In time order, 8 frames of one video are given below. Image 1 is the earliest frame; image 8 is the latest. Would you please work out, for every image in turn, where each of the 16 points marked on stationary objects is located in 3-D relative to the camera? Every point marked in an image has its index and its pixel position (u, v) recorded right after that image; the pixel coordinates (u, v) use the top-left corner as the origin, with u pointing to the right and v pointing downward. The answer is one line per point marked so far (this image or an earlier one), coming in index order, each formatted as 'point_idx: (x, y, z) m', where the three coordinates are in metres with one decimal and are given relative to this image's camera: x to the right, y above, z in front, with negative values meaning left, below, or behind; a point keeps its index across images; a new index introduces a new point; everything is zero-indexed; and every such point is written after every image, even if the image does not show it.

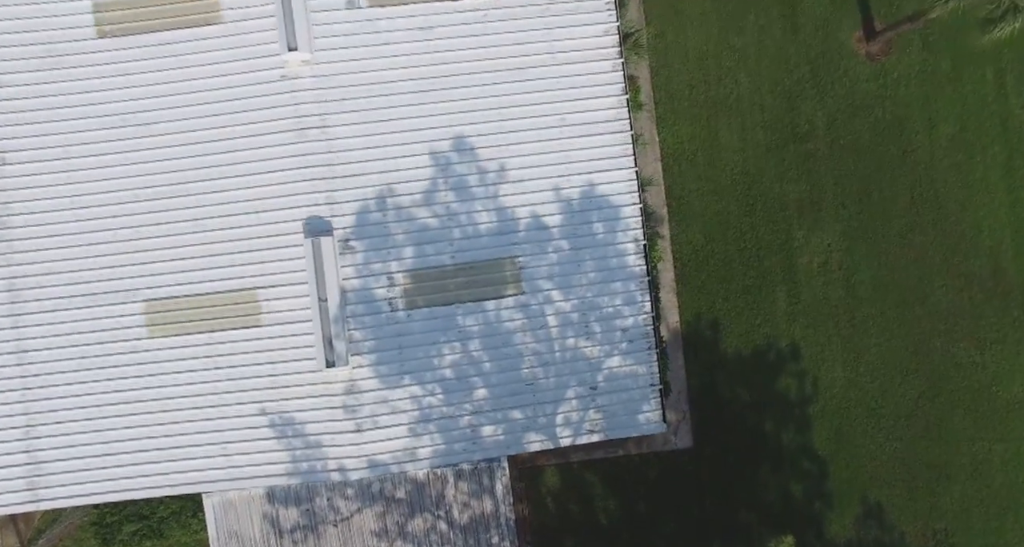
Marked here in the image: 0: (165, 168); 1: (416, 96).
0: (-6.2, +1.9, +17.4) m
1: (-1.8, +3.2, +17.6) m
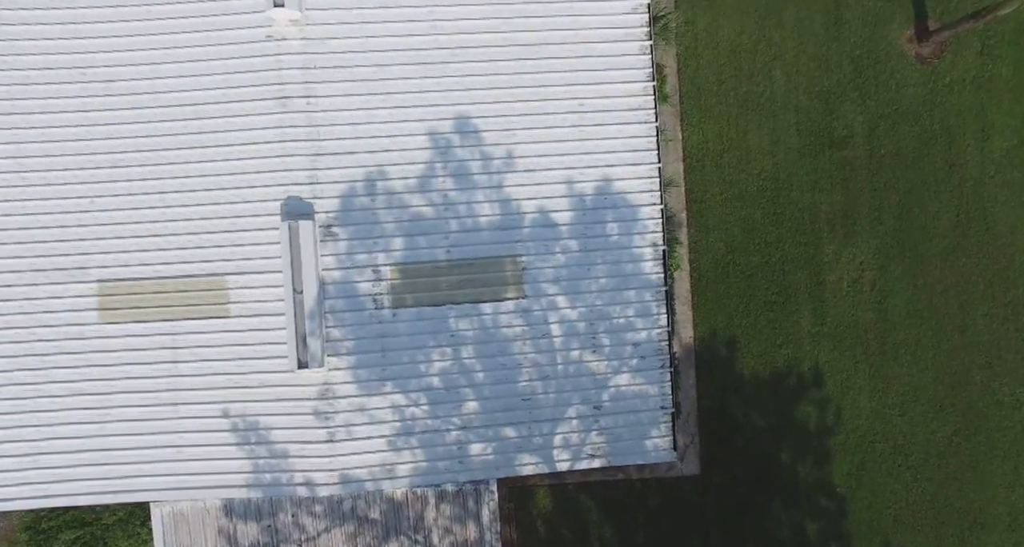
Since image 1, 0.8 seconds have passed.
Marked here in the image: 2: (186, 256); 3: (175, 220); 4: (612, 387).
0: (-6.1, +2.3, +15.5) m
1: (-1.5, +3.3, +15.6) m
2: (-5.2, +0.3, +15.5) m
3: (-5.4, +0.9, +15.5) m
4: (+1.7, -1.9, +16.2) m
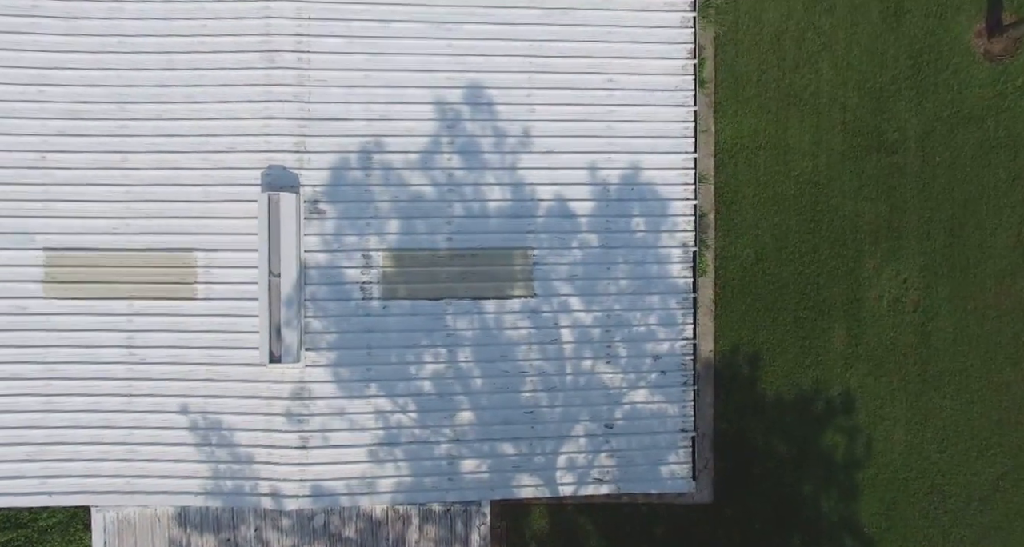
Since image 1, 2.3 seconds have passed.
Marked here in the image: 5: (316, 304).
0: (-5.8, +2.7, +13.5) m
1: (-1.2, +3.5, +13.7) m
2: (-5.0, +0.7, +13.6) m
3: (-5.2, +1.3, +13.6) m
4: (+1.7, -1.9, +14.2) m
5: (-2.7, -0.4, +13.5) m
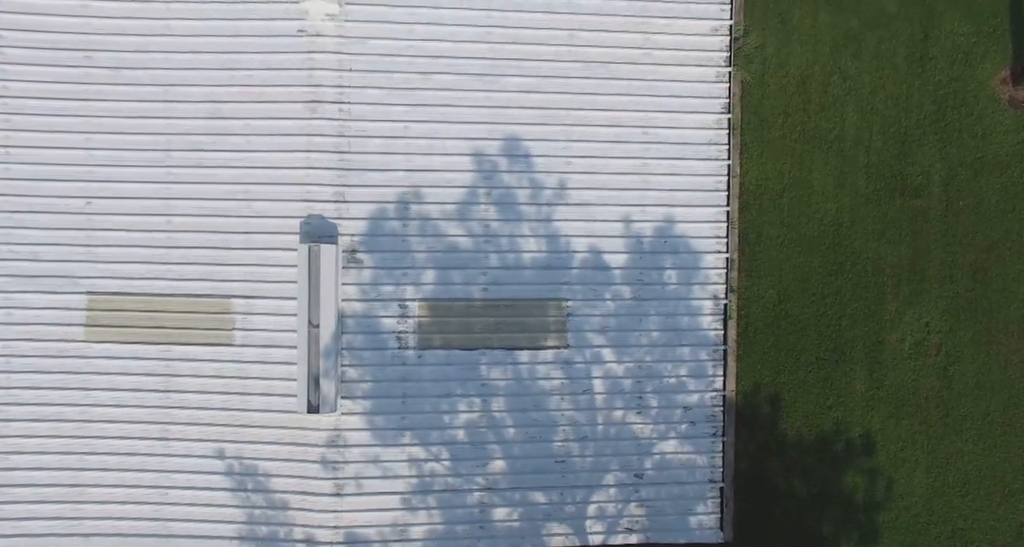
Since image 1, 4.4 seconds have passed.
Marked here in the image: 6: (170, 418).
0: (-5.3, +2.0, +13.7) m
1: (-0.7, +2.8, +13.8) m
2: (-4.5, 0.0, +13.7) m
3: (-4.7, +0.6, +13.7) m
4: (+2.1, -2.7, +14.3) m
5: (-2.2, -1.1, +13.7) m
6: (-4.8, -2.0, +13.8) m
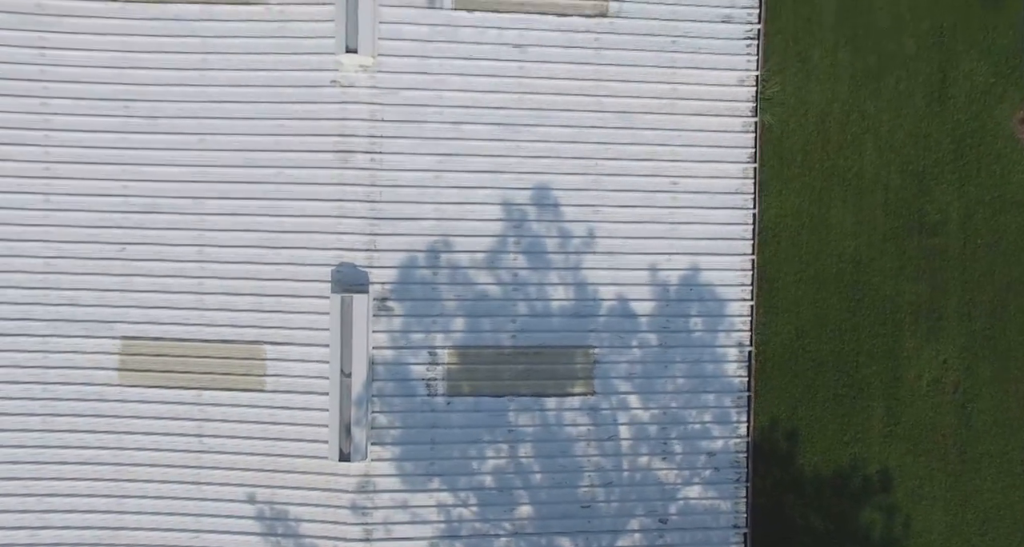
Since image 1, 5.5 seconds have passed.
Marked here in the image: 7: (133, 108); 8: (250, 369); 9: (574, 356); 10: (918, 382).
0: (-4.9, +1.4, +13.8) m
1: (-0.3, +2.1, +14.0) m
2: (-4.1, -0.6, +13.9) m
3: (-4.3, 0.0, +13.9) m
4: (+2.5, -3.4, +14.5) m
5: (-1.8, -1.8, +13.9) m
6: (-4.4, -2.7, +13.9) m
7: (-5.4, +2.3, +13.8) m
8: (-3.7, -1.4, +13.9) m
9: (+0.9, -1.2, +14.2) m
10: (+7.8, -2.1, +18.7) m
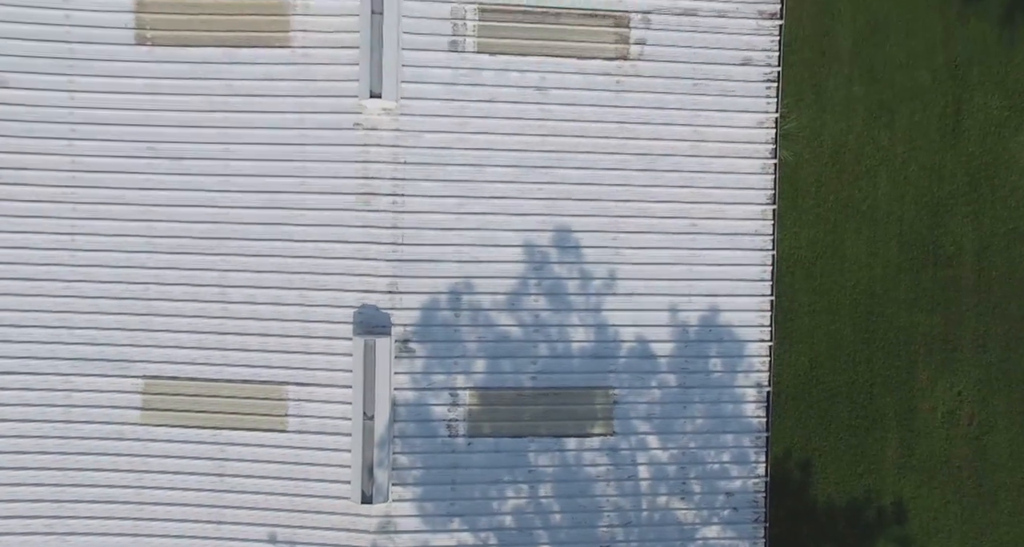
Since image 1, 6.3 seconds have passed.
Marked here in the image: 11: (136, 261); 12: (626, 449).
0: (-4.6, +0.8, +13.9) m
1: (+0.1, +1.5, +14.1) m
2: (-3.8, -1.2, +14.0) m
3: (-4.0, -0.6, +14.0) m
4: (+2.8, -4.0, +14.6) m
5: (-1.5, -2.4, +14.0) m
6: (-4.2, -3.3, +14.0) m
7: (-5.1, +1.8, +13.9) m
8: (-3.4, -1.9, +14.0) m
9: (+1.2, -1.8, +14.3) m
10: (+8.1, -2.7, +18.8) m
11: (-5.4, +0.2, +13.9) m
12: (+1.7, -2.6, +14.4) m
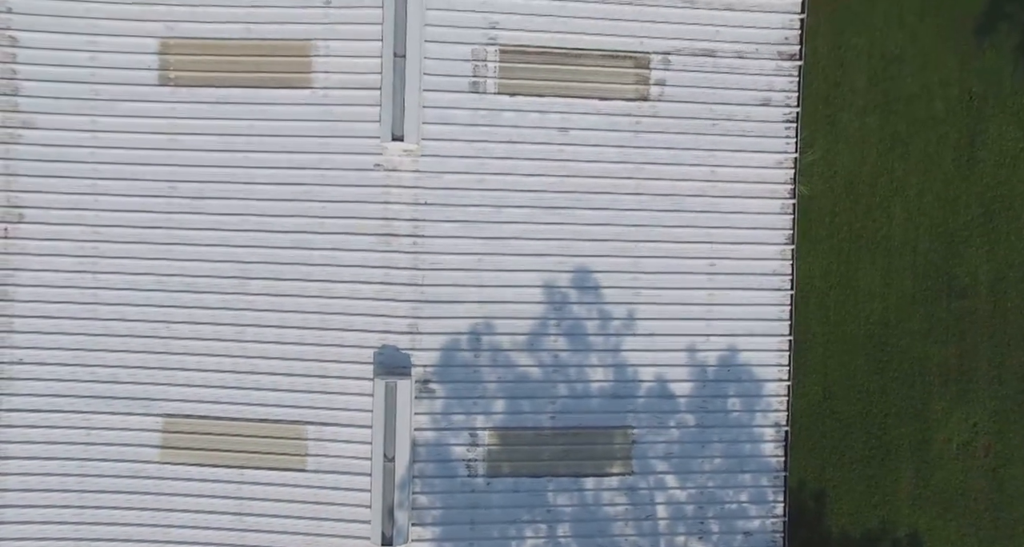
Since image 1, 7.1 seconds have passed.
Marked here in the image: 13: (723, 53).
0: (-4.3, +0.2, +14.0) m
1: (+0.3, +0.9, +14.1) m
2: (-3.5, -1.8, +14.0) m
3: (-3.7, -1.2, +14.0) m
4: (+3.1, -4.6, +14.6) m
5: (-1.3, -3.0, +14.0) m
6: (-3.9, -3.9, +14.1) m
7: (-4.8, +1.2, +14.0) m
8: (-3.2, -2.5, +14.0) m
9: (+1.5, -2.4, +14.3) m
10: (+8.4, -3.4, +18.8) m
11: (-5.1, -0.4, +14.0) m
12: (+2.0, -3.2, +14.4) m
13: (+3.1, +3.3, +14.6) m
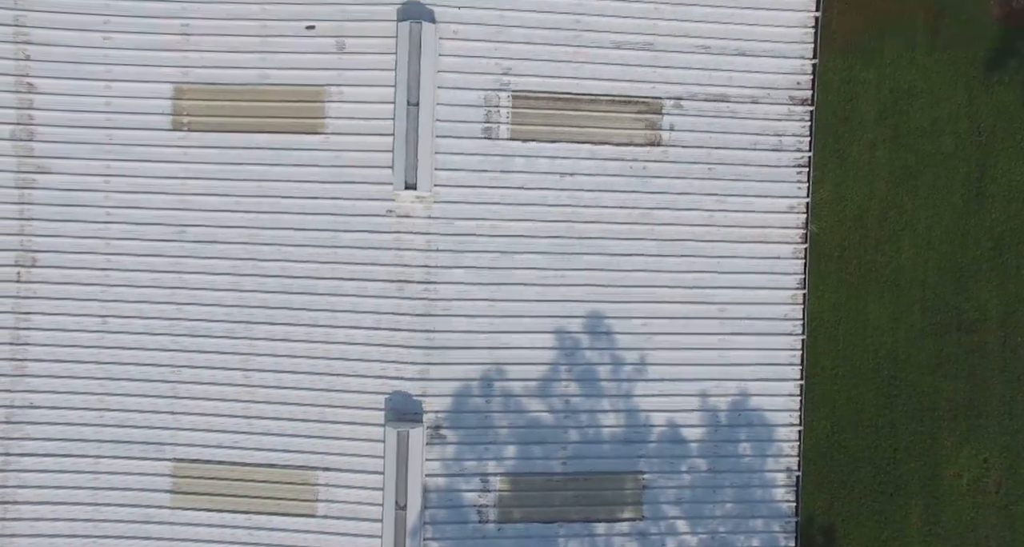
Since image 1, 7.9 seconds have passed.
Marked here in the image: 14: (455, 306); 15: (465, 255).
0: (-4.1, -0.4, +14.0) m
1: (+0.5, +0.2, +14.1) m
2: (-3.4, -2.5, +14.1) m
3: (-3.5, -1.9, +14.1) m
4: (+3.2, -5.2, +14.6) m
5: (-1.1, -3.6, +14.0) m
6: (-3.7, -4.5, +14.1) m
7: (-4.6, +0.5, +14.0) m
8: (-3.0, -3.2, +14.0) m
9: (+1.6, -3.1, +14.3) m
10: (+8.6, -4.1, +18.8) m
11: (-4.9, -1.0, +14.0) m
12: (+2.1, -3.8, +14.4) m
13: (+3.3, +2.6, +14.6) m
14: (-0.8, -0.5, +14.0) m
15: (-0.7, +0.3, +14.0) m
